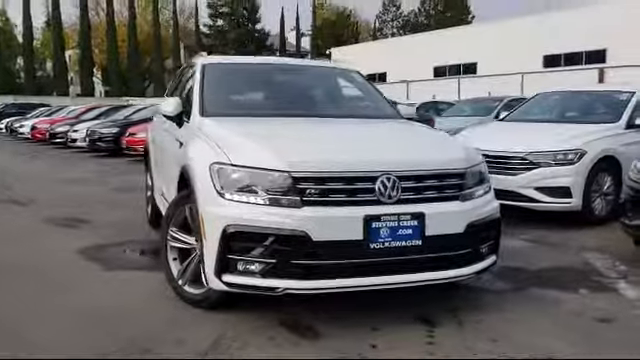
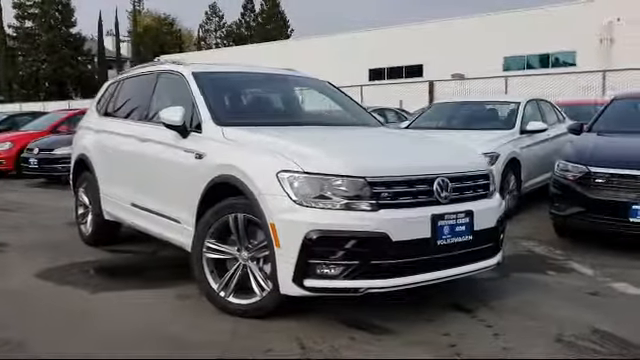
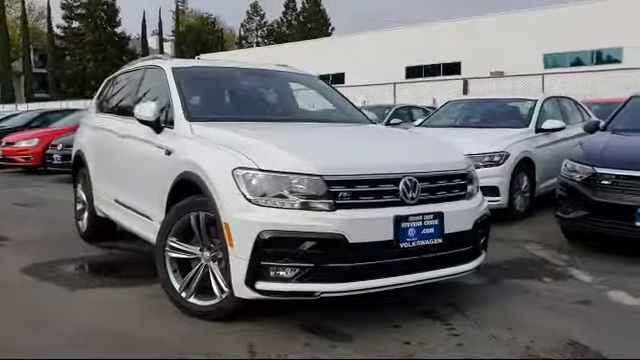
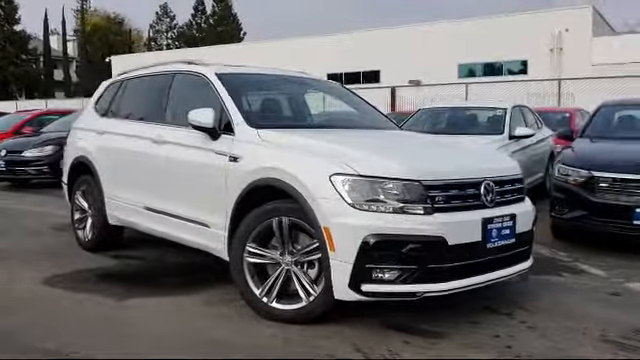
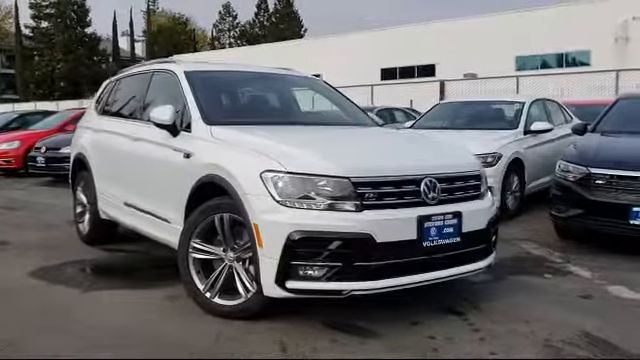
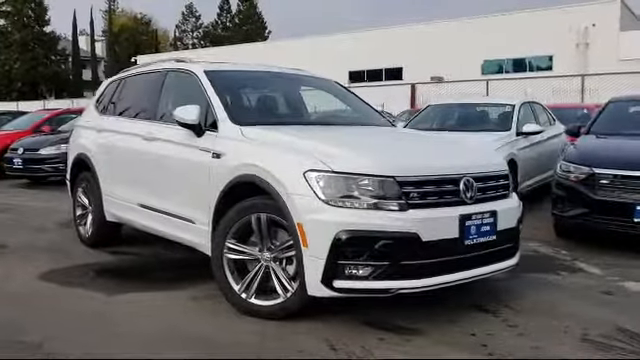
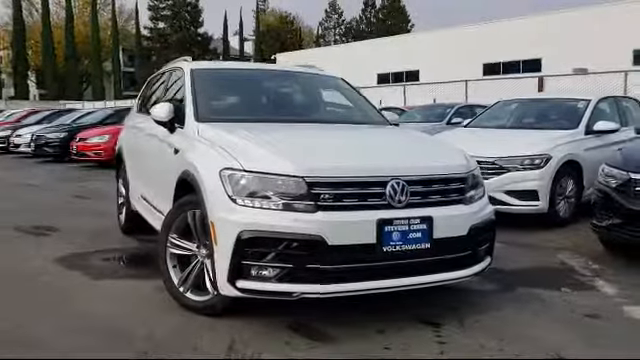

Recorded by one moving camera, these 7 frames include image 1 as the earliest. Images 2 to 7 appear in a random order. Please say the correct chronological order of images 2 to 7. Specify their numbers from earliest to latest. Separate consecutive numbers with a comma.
7, 3, 5, 2, 6, 4
